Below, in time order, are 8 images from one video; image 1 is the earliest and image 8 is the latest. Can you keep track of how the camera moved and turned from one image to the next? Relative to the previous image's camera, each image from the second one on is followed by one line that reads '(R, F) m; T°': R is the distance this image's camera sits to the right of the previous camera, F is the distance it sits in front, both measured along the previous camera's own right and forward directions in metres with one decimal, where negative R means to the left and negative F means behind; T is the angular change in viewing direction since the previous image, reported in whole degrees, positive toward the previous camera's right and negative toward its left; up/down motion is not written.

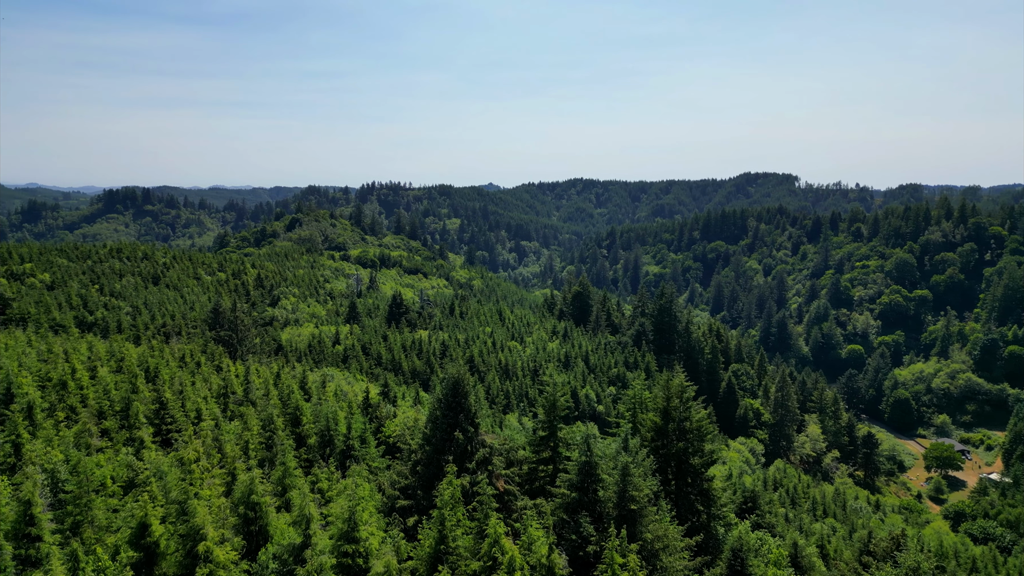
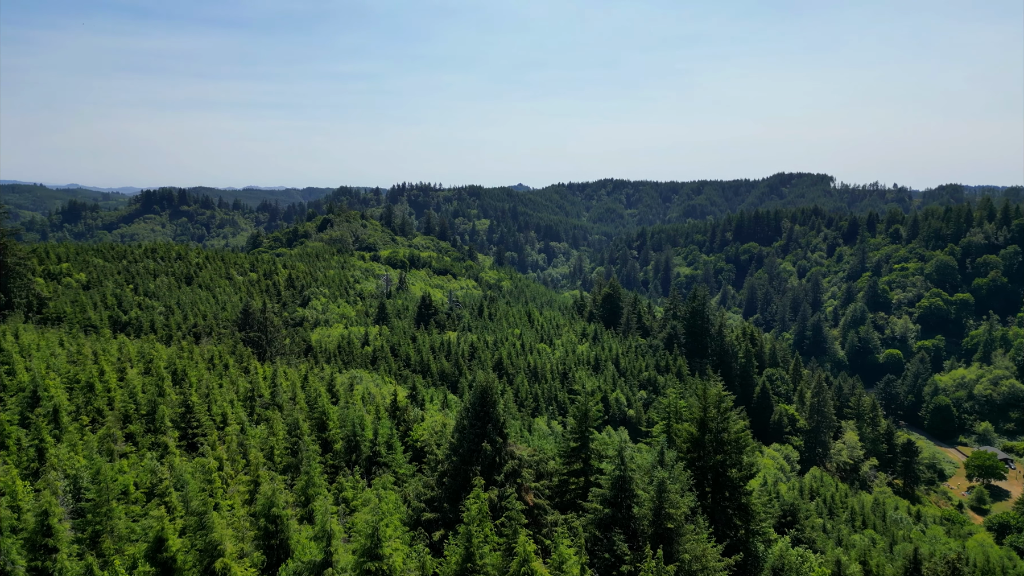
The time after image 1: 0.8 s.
(-0.1, +1.0) m; -2°
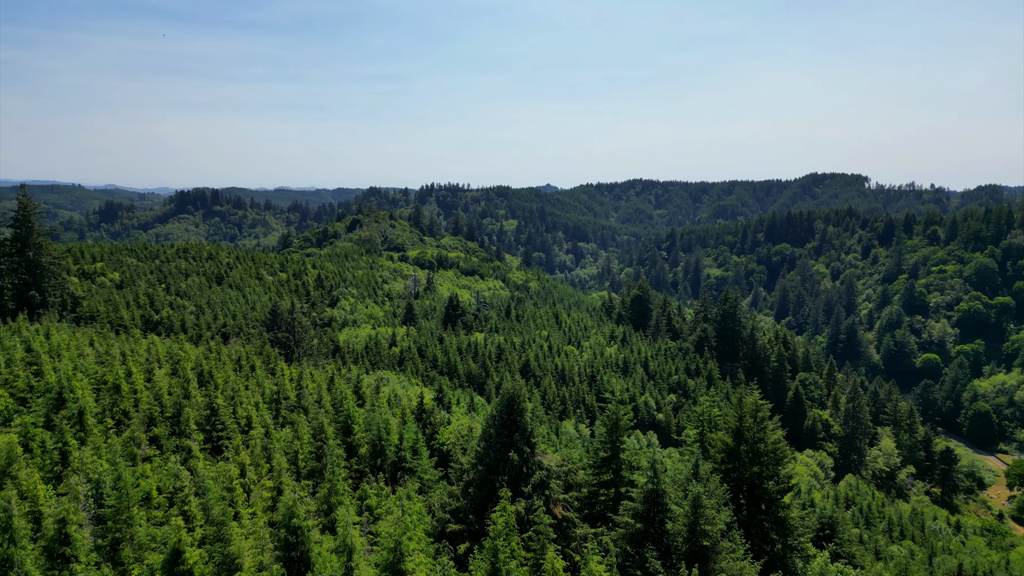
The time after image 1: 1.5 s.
(0.0, +0.8) m; -2°
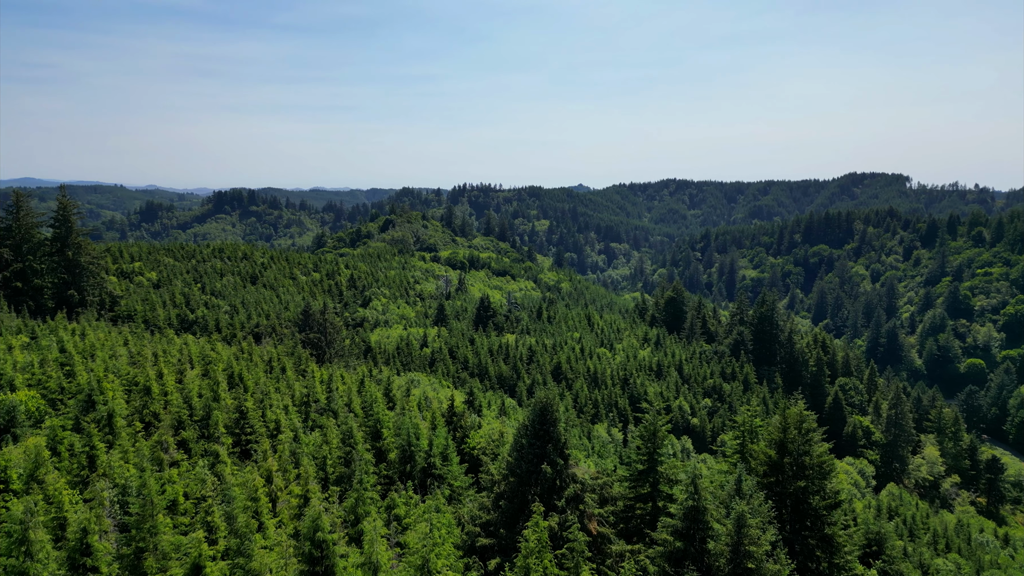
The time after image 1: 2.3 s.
(-0.1, +0.9) m; -2°
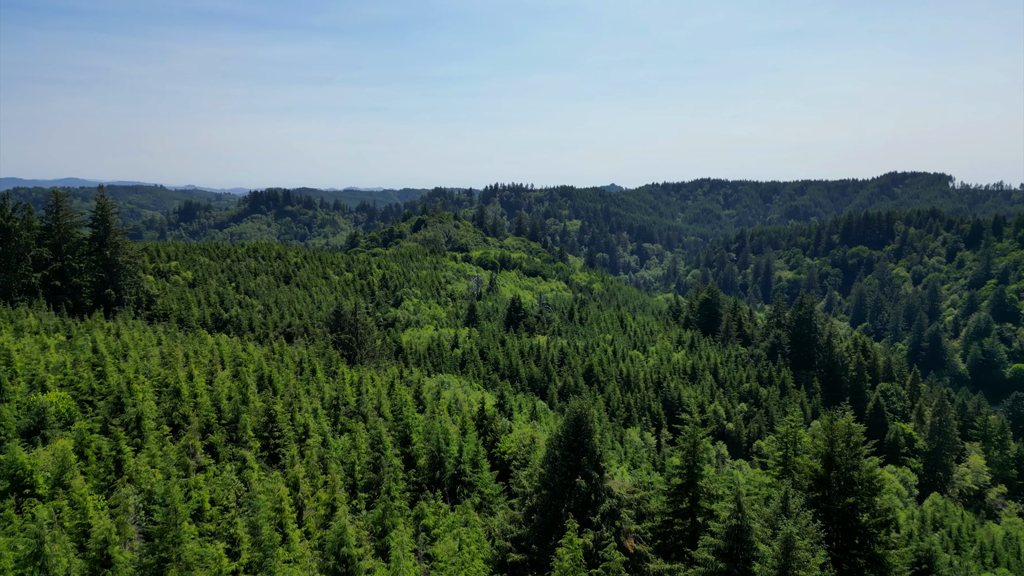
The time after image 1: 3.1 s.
(-0.1, +1.0) m; -2°
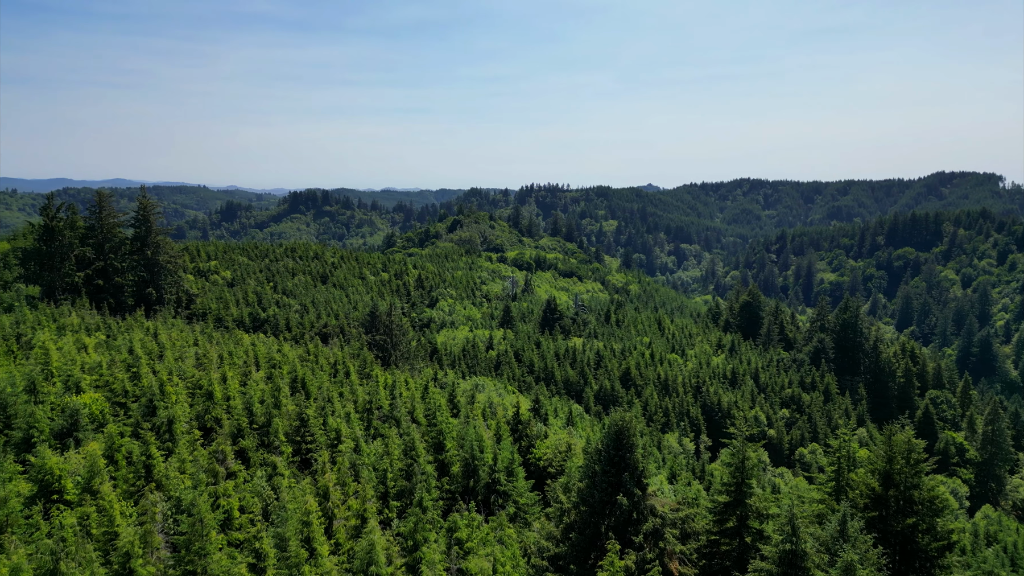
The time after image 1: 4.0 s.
(-0.1, +1.1) m; -3°
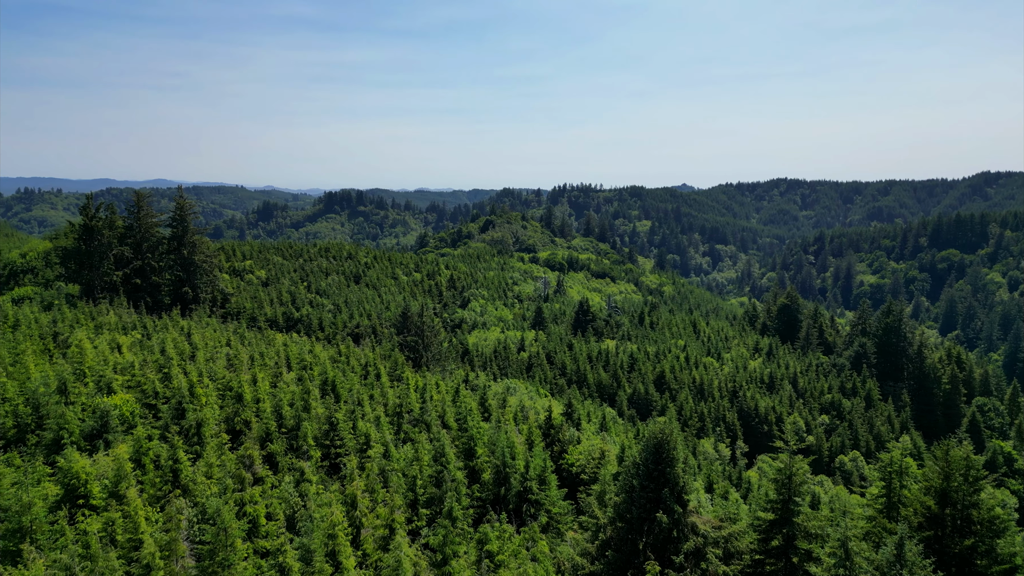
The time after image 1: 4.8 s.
(-0.1, +0.9) m; -2°
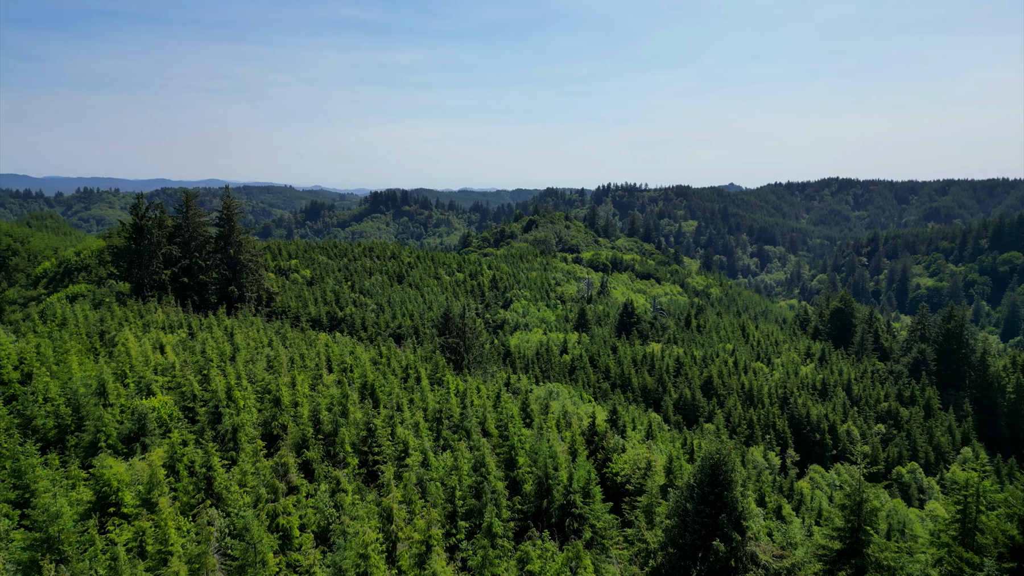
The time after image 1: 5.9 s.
(-0.1, +1.3) m; -3°
